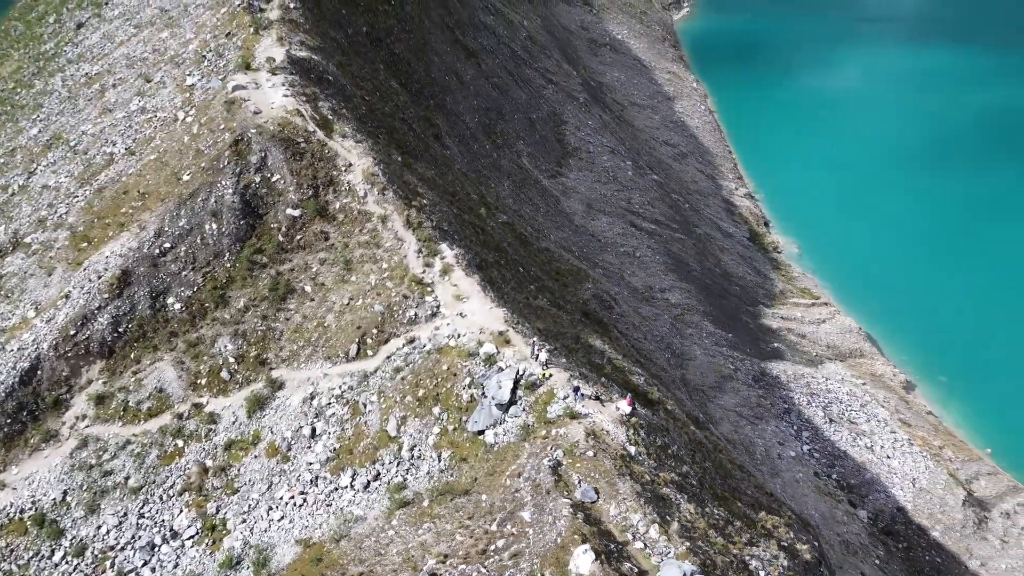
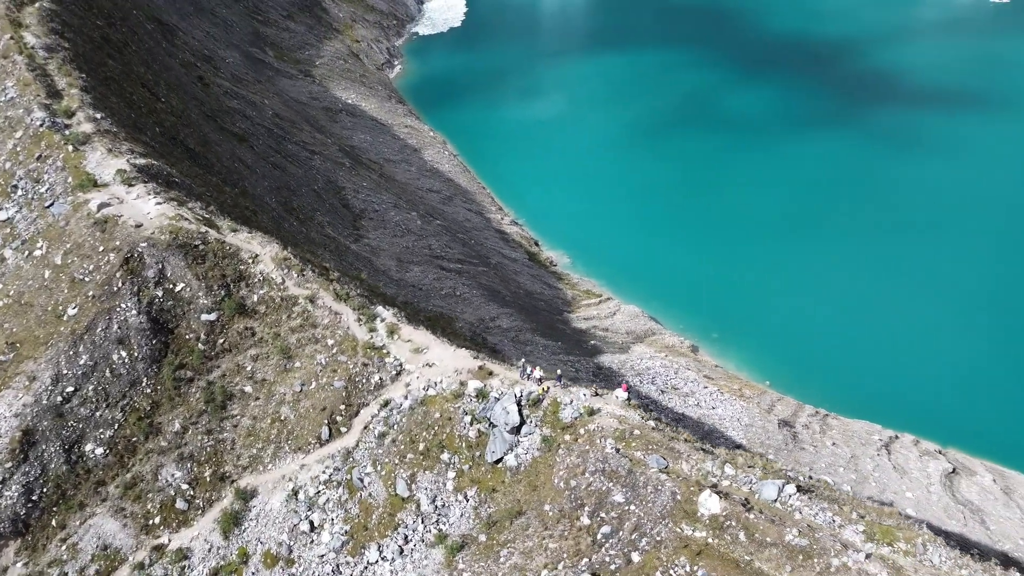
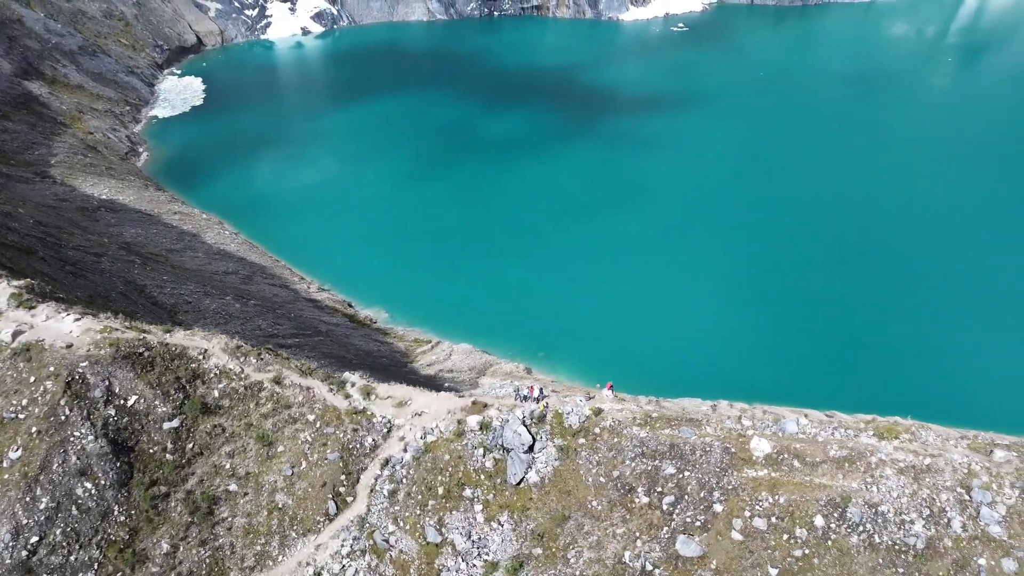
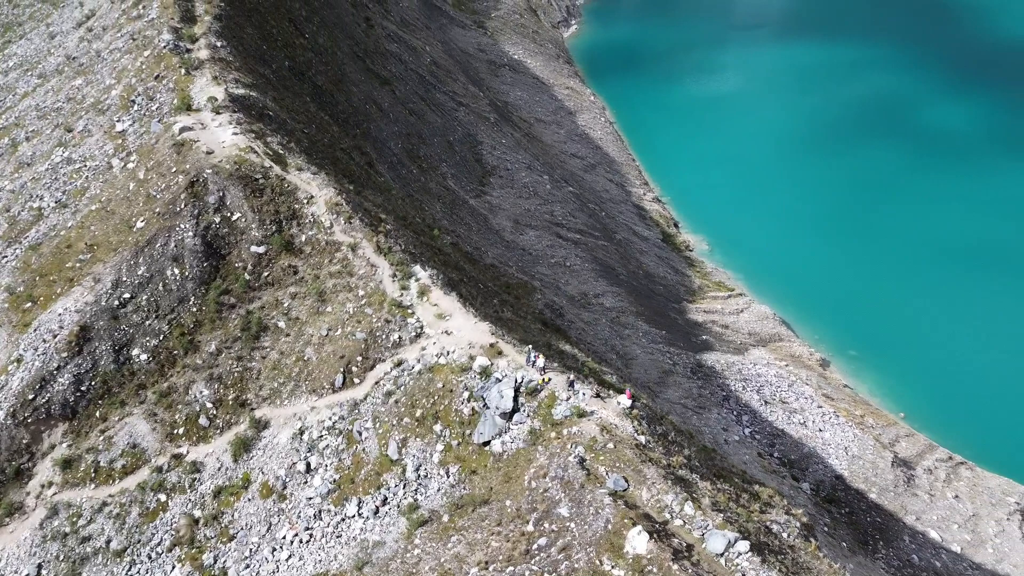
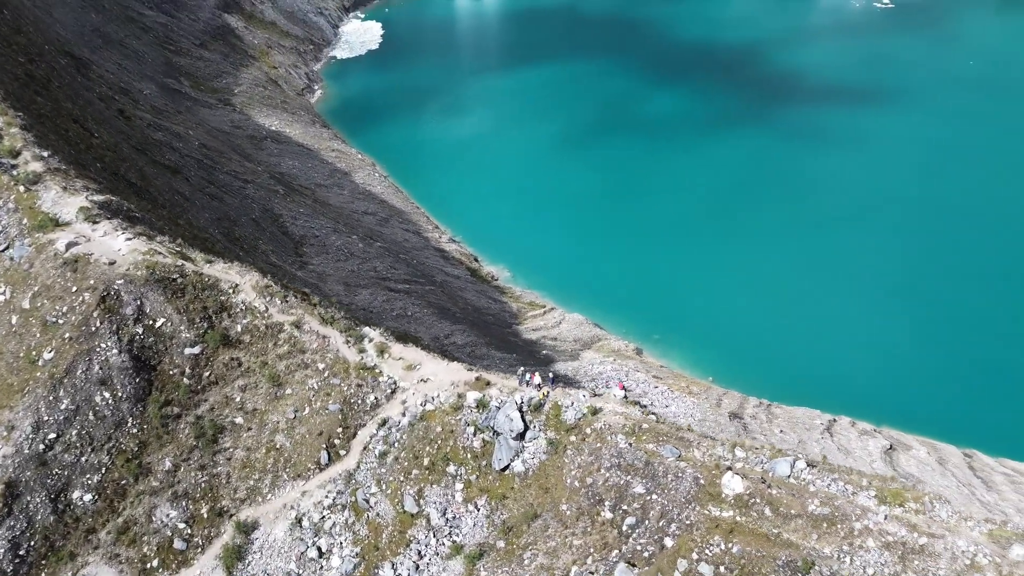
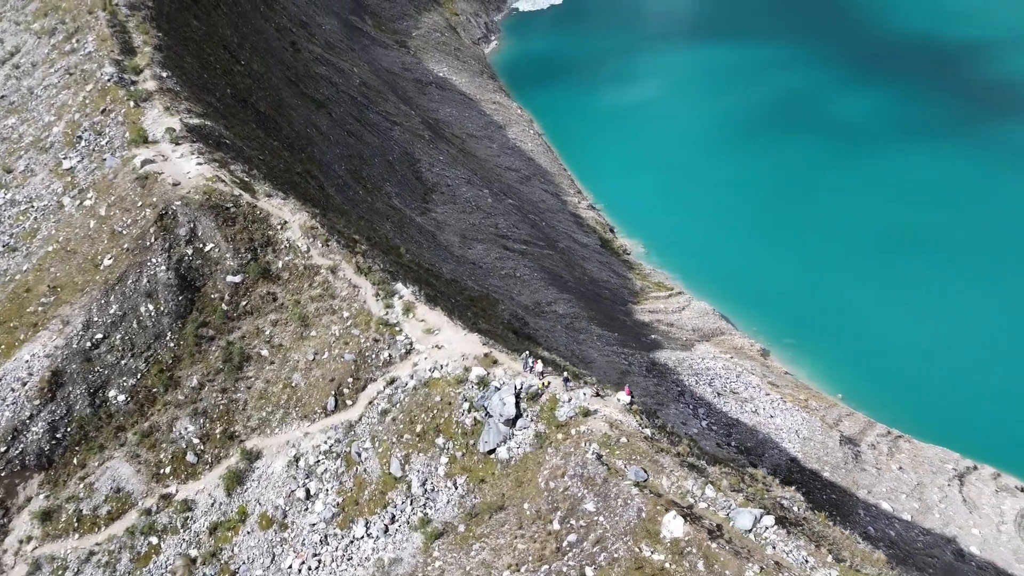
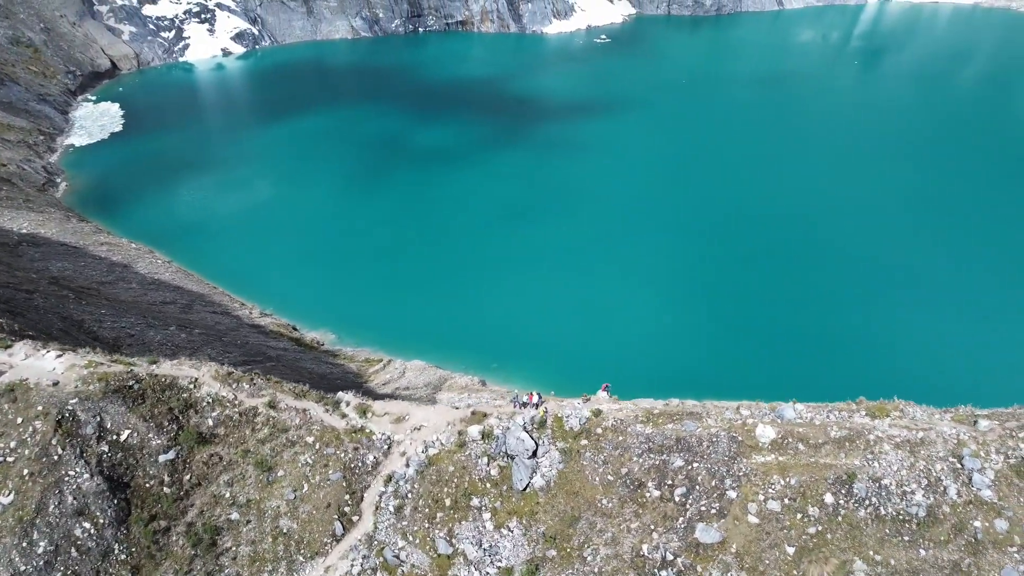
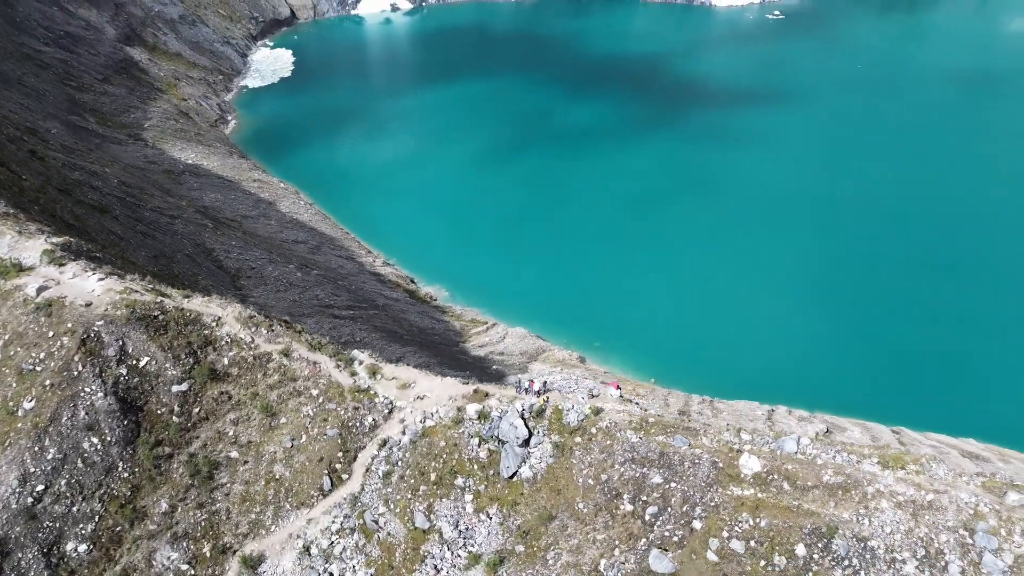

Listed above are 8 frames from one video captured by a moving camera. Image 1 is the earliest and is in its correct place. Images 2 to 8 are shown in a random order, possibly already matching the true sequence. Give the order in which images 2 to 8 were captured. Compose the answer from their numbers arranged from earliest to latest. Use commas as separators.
4, 6, 2, 5, 8, 3, 7
